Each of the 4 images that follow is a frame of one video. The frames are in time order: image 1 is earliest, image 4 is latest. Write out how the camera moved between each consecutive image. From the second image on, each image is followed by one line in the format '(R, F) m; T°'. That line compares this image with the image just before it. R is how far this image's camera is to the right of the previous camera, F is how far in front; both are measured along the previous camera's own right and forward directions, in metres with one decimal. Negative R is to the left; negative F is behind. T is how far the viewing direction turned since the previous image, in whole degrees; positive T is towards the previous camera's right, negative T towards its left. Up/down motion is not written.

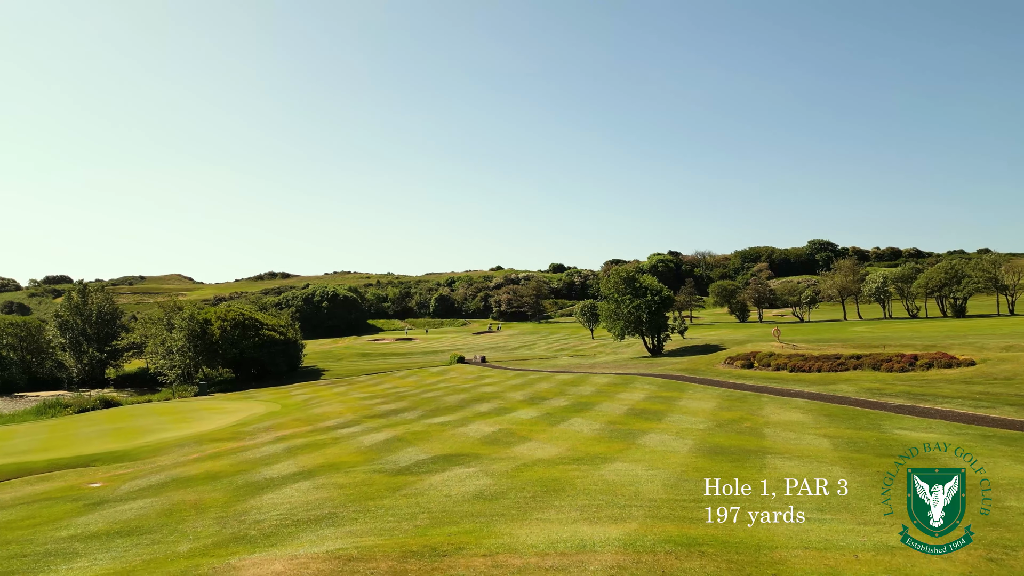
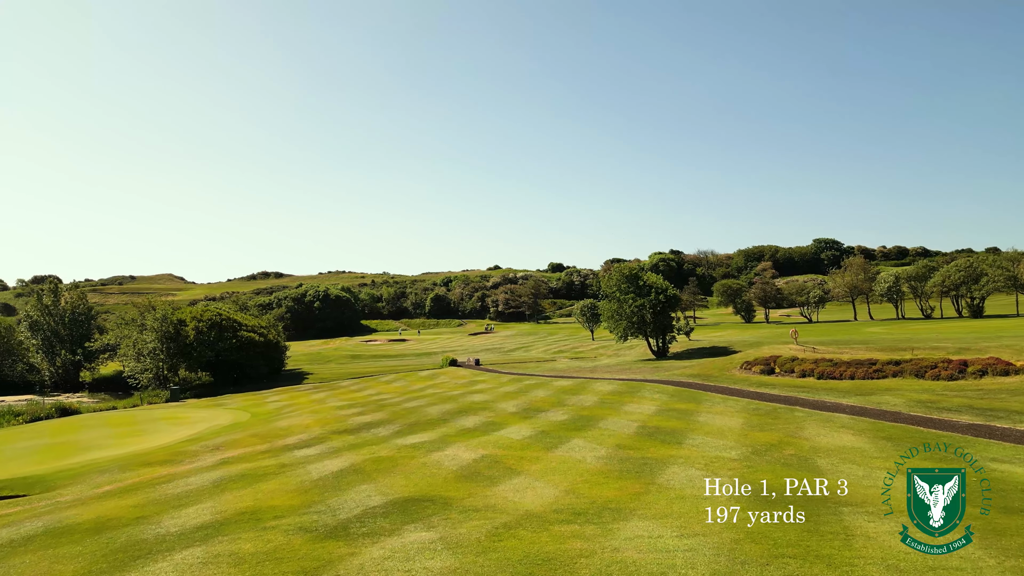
(+0.5, +3.6) m; 0°
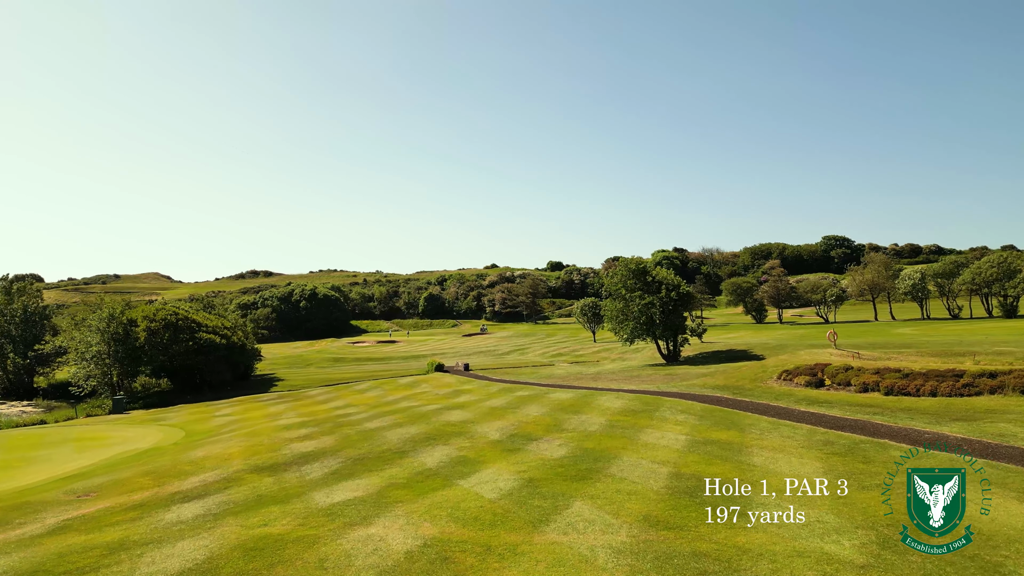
(+0.8, +5.9) m; 0°
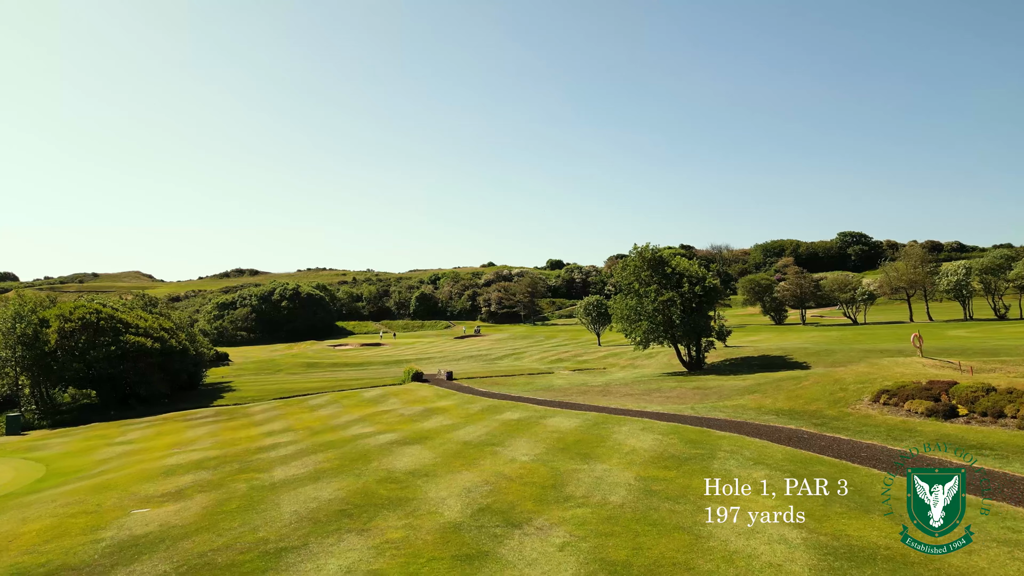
(+0.8, +8.0) m; 0°
